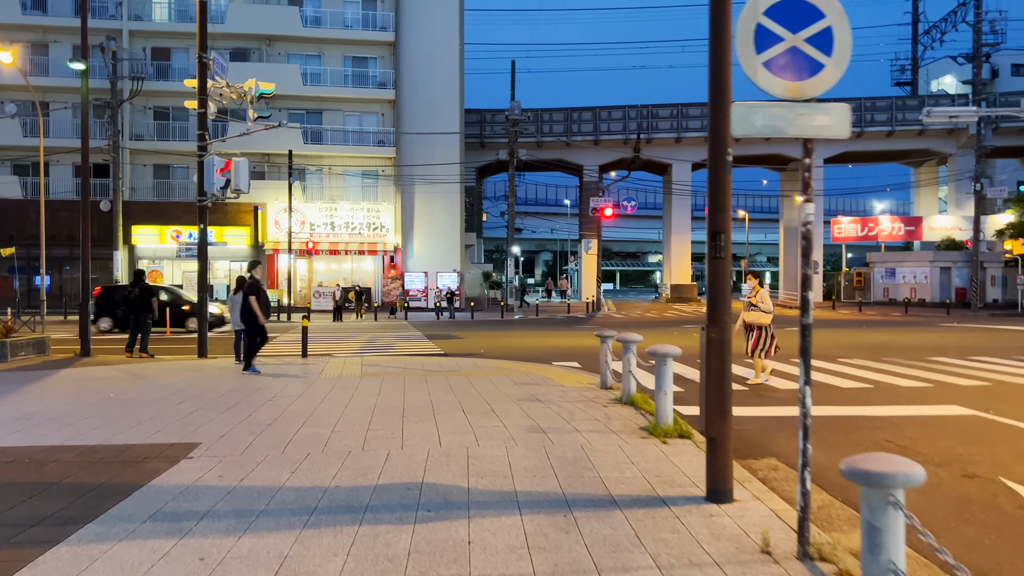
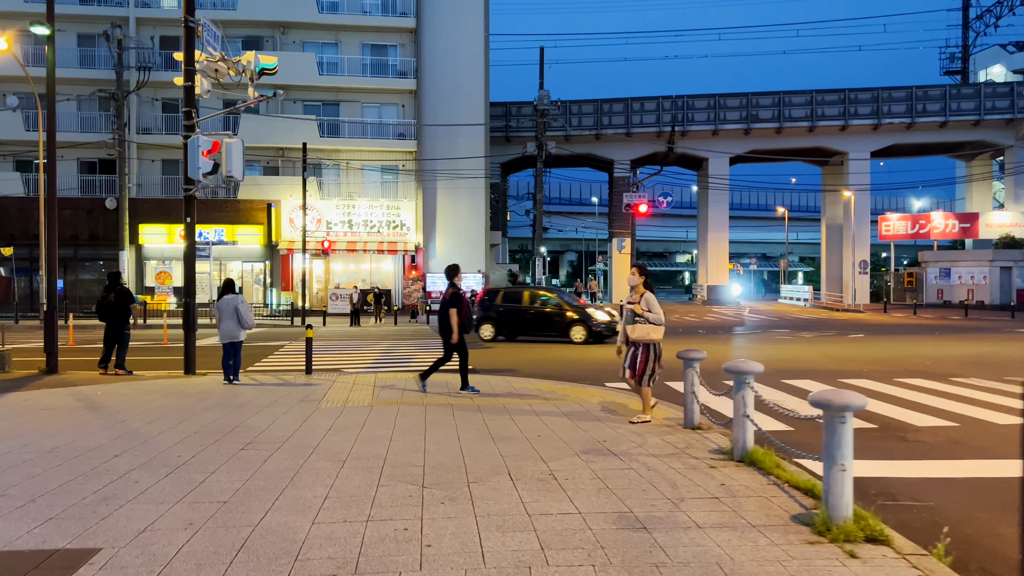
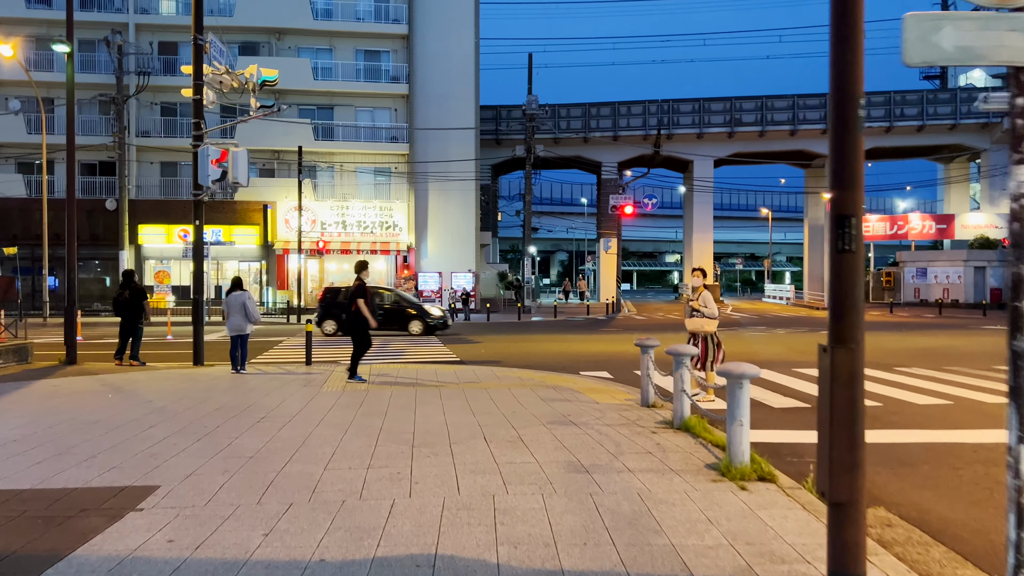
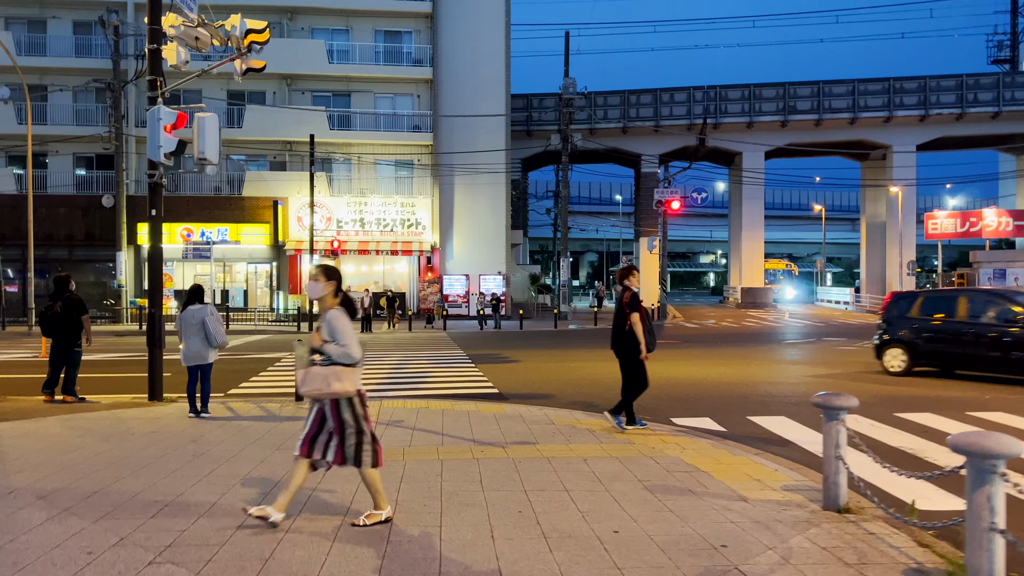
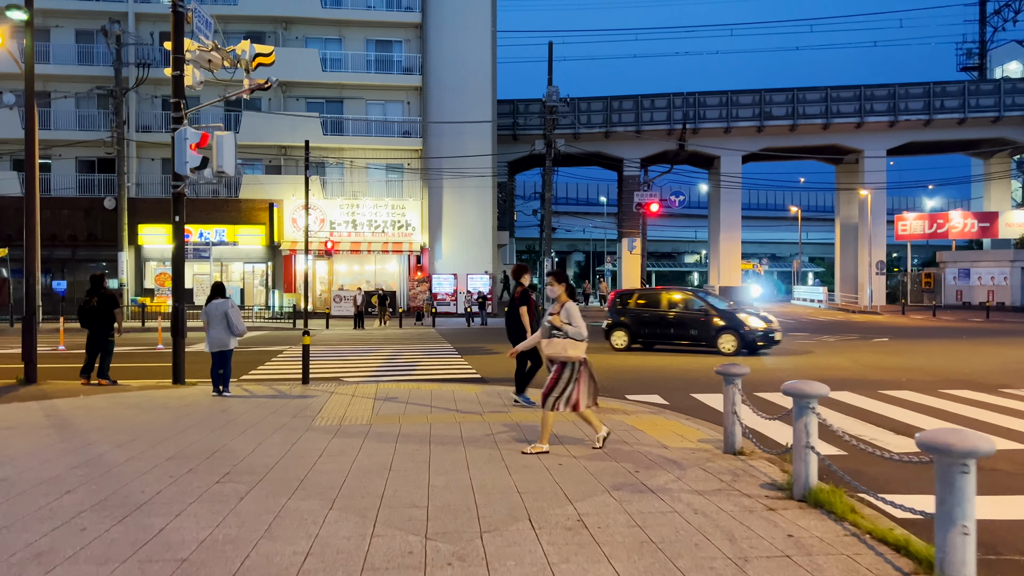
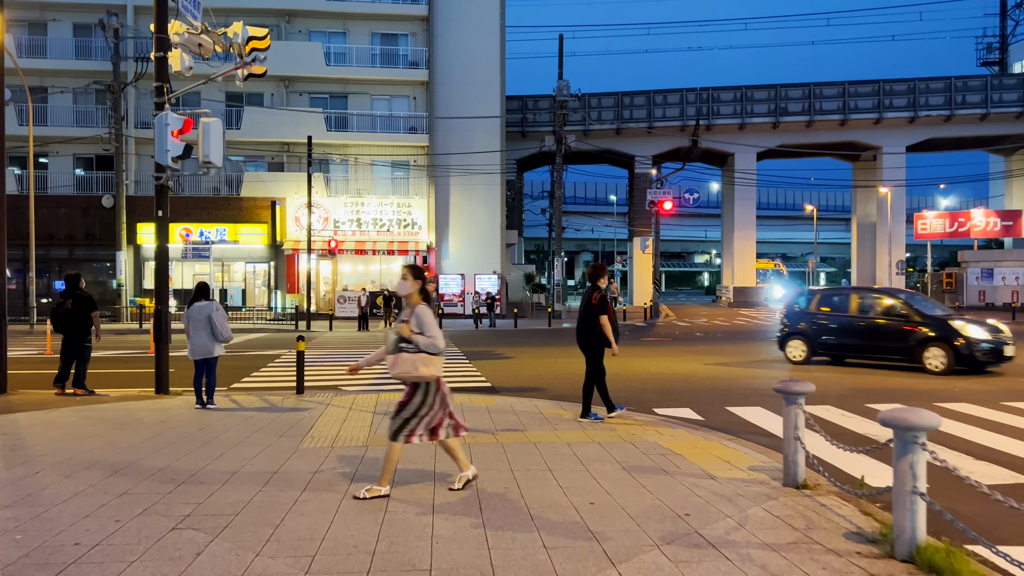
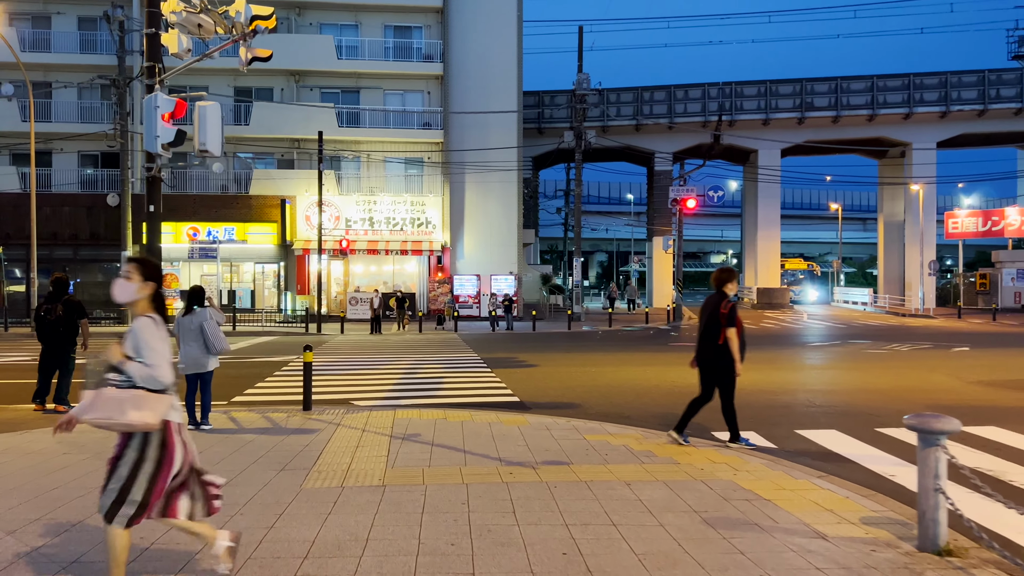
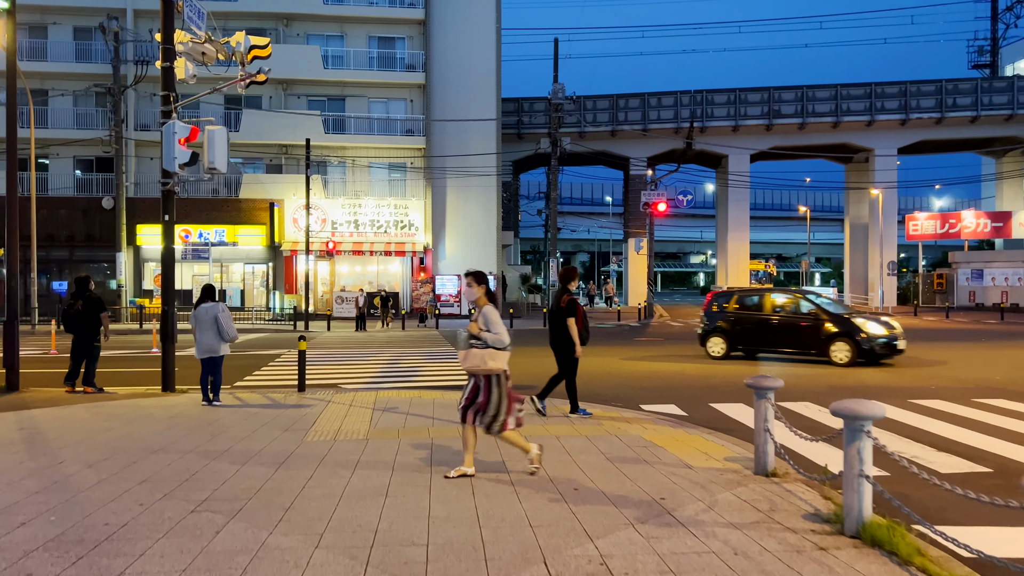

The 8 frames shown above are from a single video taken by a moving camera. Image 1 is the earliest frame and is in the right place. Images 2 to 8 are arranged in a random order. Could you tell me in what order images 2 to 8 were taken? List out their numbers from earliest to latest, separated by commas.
3, 2, 5, 8, 6, 4, 7
